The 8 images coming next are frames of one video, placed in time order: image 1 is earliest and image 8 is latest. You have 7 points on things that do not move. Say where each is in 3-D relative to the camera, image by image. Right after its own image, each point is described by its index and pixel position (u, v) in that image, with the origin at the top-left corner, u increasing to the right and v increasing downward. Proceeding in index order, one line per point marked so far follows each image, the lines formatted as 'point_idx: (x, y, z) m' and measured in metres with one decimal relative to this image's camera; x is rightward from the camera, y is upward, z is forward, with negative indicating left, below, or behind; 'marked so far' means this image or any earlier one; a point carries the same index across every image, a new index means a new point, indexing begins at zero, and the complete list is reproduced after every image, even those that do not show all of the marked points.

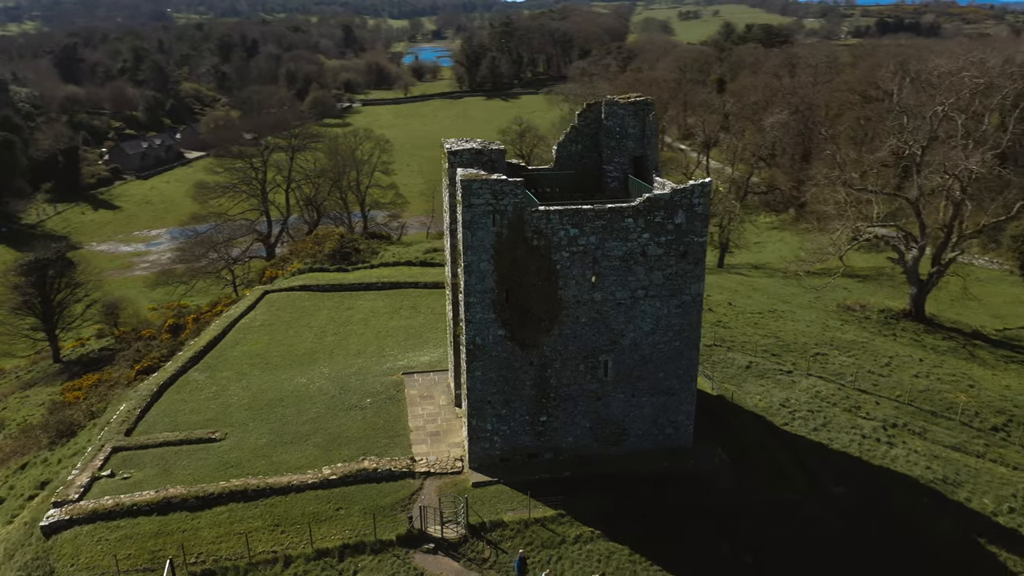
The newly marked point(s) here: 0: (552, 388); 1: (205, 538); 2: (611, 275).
0: (+0.8, -2.0, +16.9) m
1: (-5.6, -4.6, +15.5) m
2: (+1.9, +0.3, +16.3) m
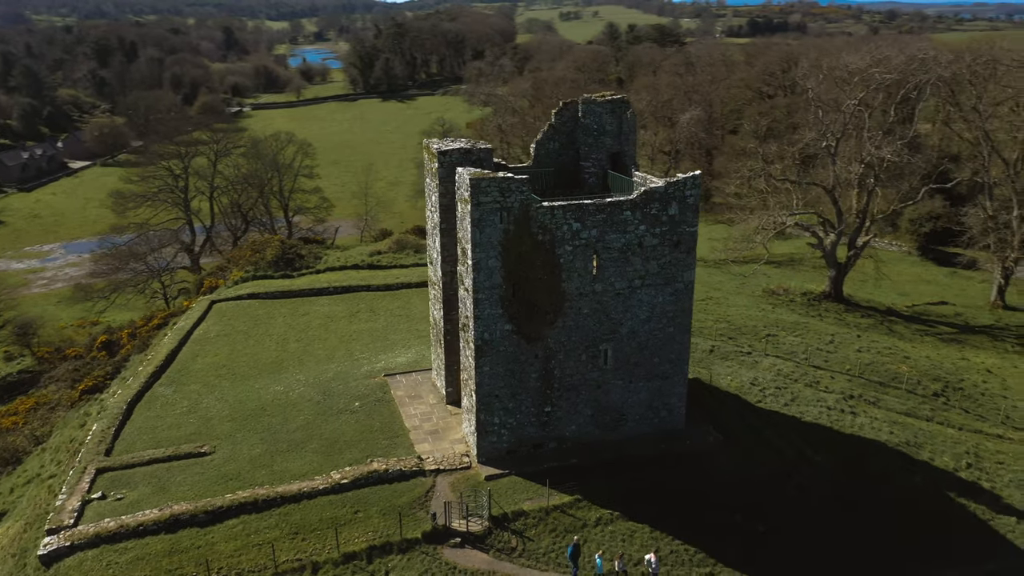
0: (+0.9, -1.9, +17.4) m
1: (-5.1, -4.8, +15.2) m
2: (+2.0, +0.4, +16.9) m
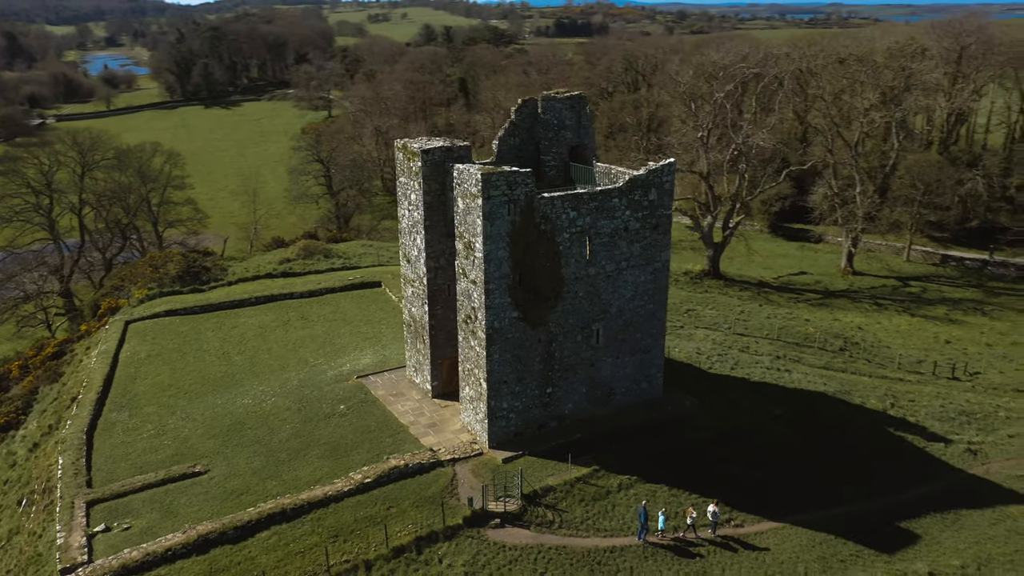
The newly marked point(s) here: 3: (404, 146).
0: (+1.0, -1.6, +18.3) m
1: (-4.3, -4.9, +14.9) m
2: (+1.9, +0.8, +18.1) m
3: (-2.5, +3.2, +19.2) m
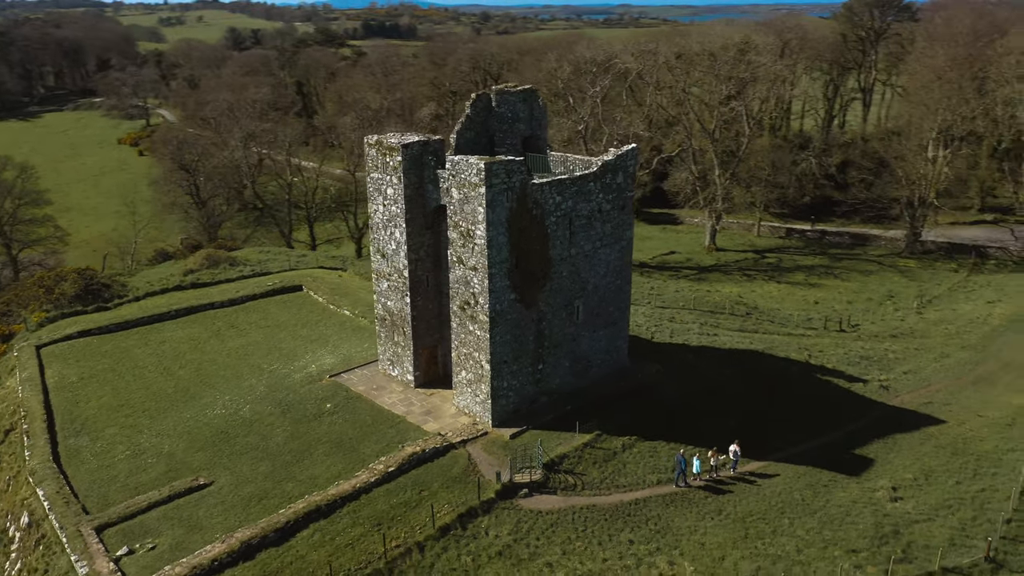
0: (+0.8, -1.2, +19.4) m
1: (-3.3, -4.8, +15.0) m
2: (+1.6, +1.3, +19.4) m
3: (-3.1, +3.4, +19.5) m
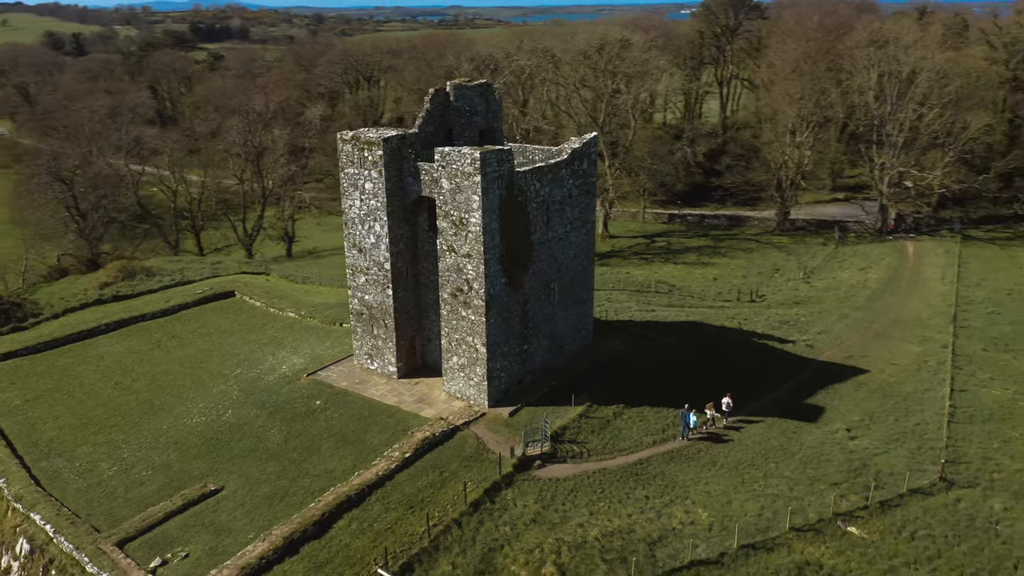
0: (+0.4, -0.8, +20.3) m
1: (-2.6, -4.6, +15.3) m
2: (+1.0, +1.7, +20.4) m
3: (-3.7, +3.5, +19.7) m
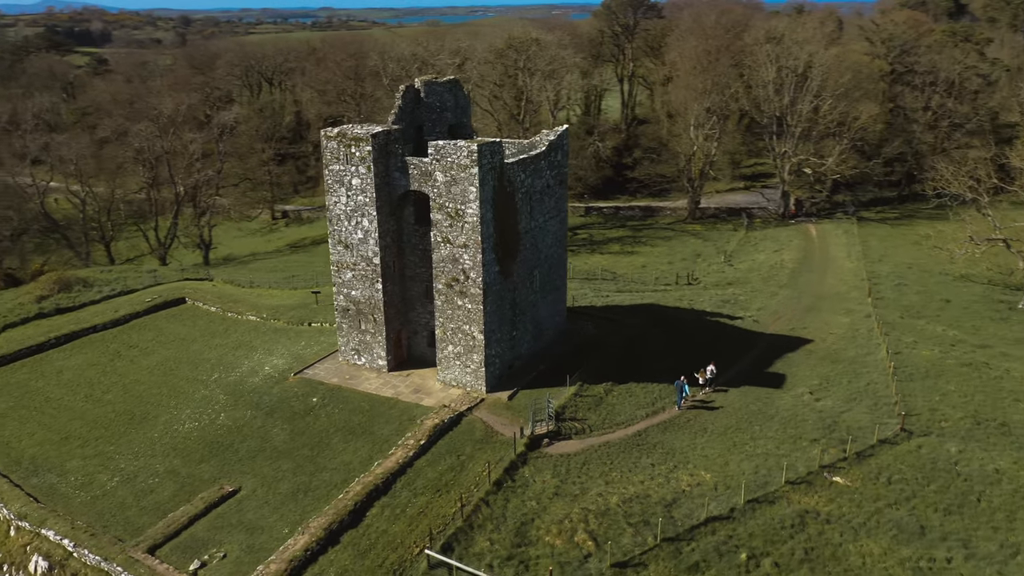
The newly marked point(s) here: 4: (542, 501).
0: (+0.1, -0.5, +21.1) m
1: (-2.0, -4.5, +15.6) m
2: (+0.6, +2.1, +21.2) m
3: (-4.0, +3.6, +19.8) m
4: (+0.6, -4.2, +16.8) m
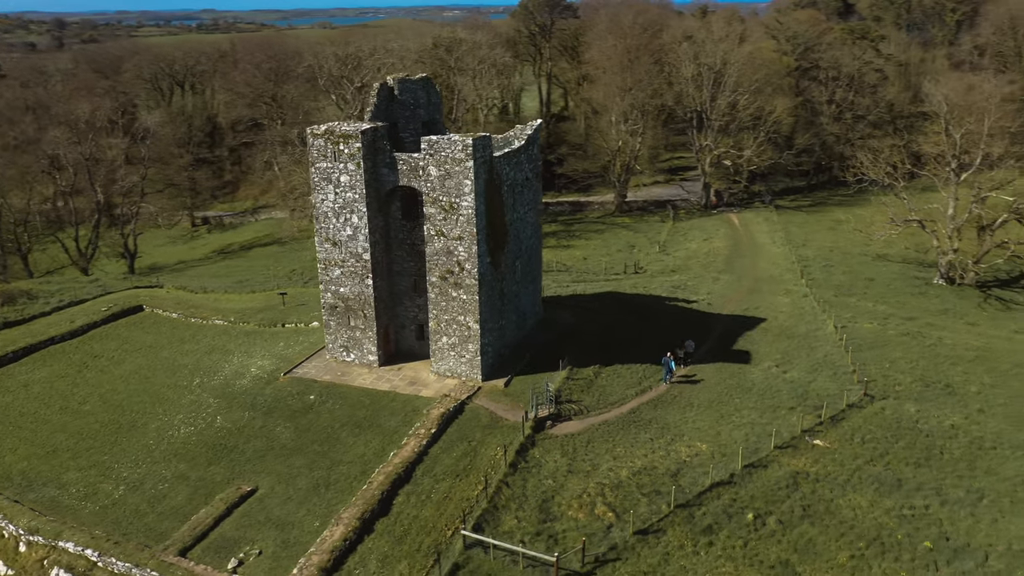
0: (-0.2, -0.2, +21.6) m
1: (-1.4, -4.3, +16.0) m
2: (+0.2, +2.3, +21.9) m
3: (-4.4, +3.7, +19.9) m
4: (+0.9, -3.9, +17.4) m
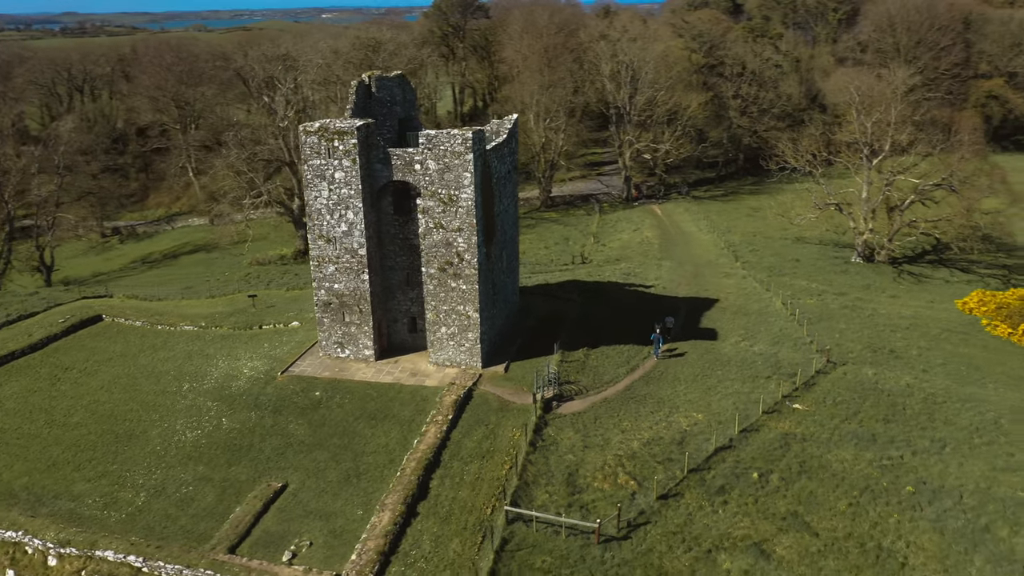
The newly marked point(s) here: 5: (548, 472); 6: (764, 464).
0: (-0.5, 0.0, +22.3) m
1: (-0.8, -4.0, +16.5) m
2: (-0.2, +2.6, +22.6) m
3: (-4.5, +3.8, +20.0) m
4: (+1.4, -3.6, +18.3) m
5: (+0.7, -3.8, +17.5) m
6: (+5.6, -3.9, +18.7) m
